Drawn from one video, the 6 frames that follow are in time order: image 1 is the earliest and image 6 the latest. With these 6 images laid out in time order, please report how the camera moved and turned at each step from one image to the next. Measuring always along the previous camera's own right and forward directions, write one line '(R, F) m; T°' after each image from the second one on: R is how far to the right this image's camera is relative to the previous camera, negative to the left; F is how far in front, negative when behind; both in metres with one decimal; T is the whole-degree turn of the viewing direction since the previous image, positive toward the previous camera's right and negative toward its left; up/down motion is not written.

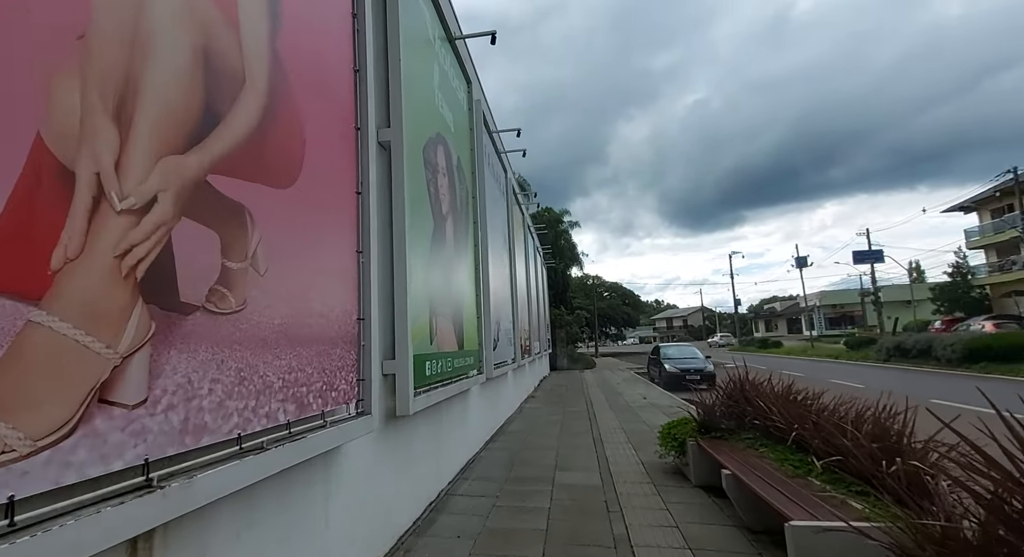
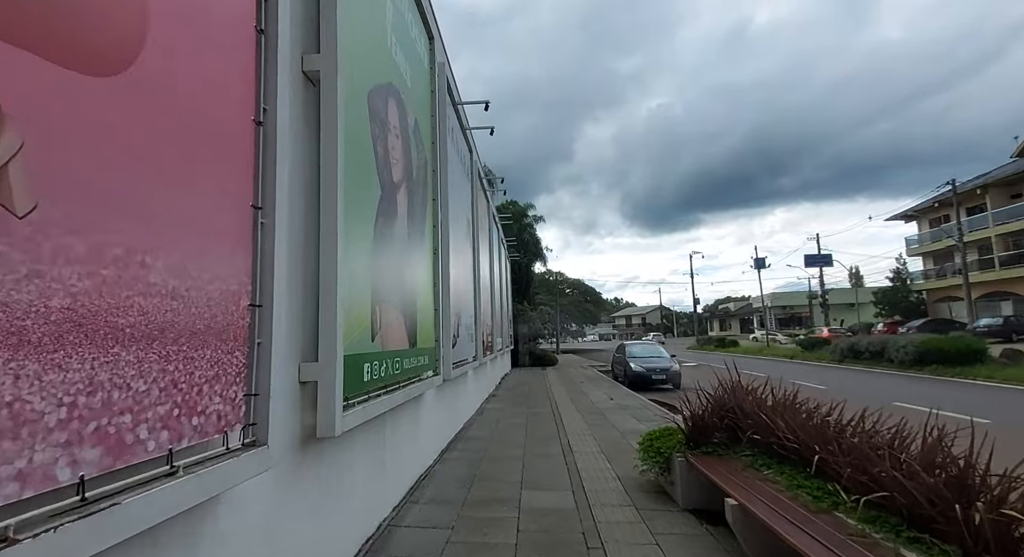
(0.0, +1.0) m; +4°
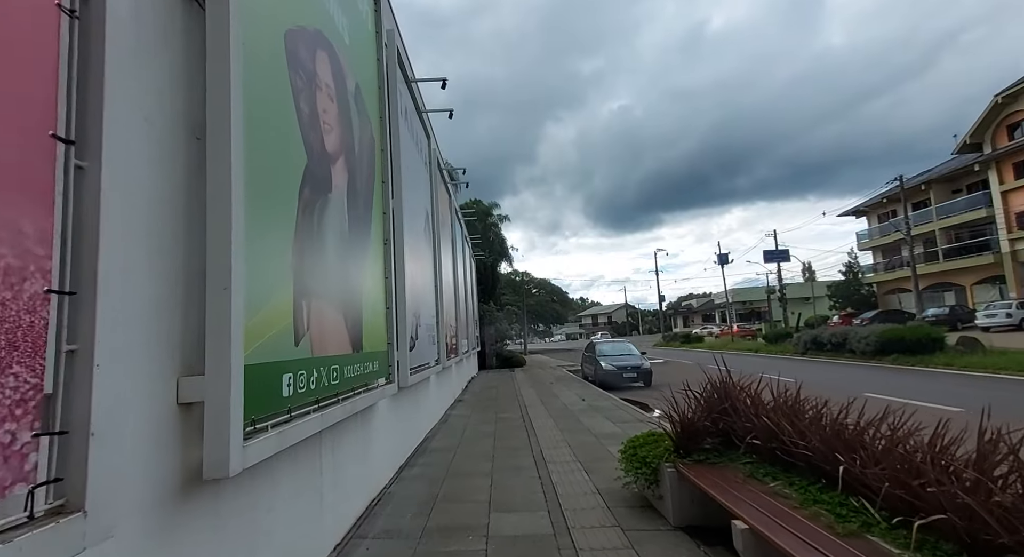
(0.0, +0.7) m; +4°
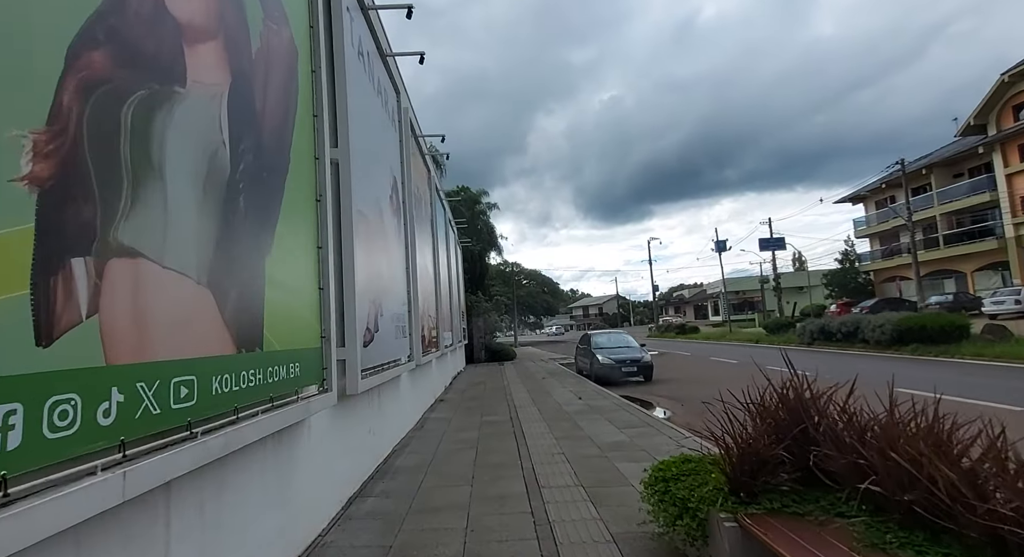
(+0.1, +1.5) m; +1°
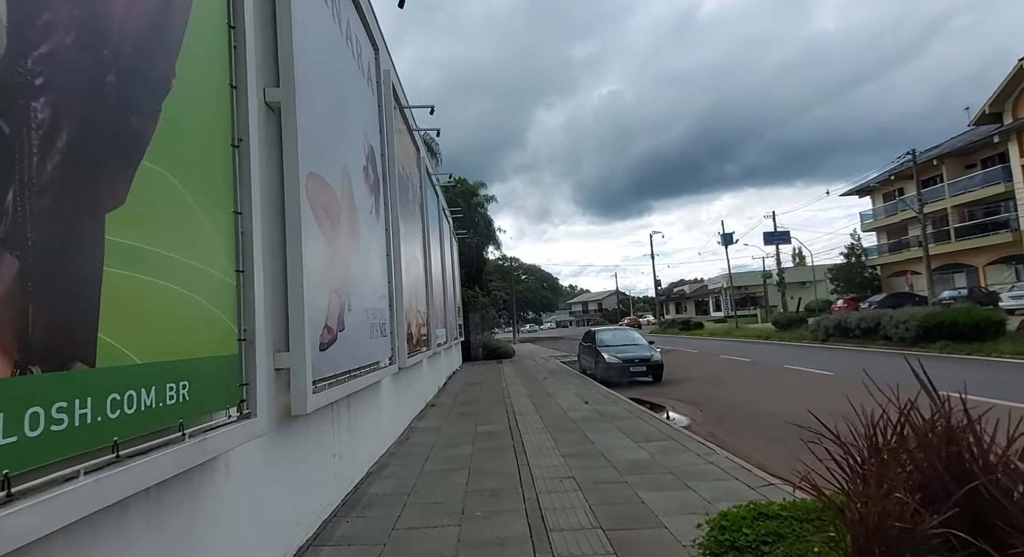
(0.0, +1.2) m; 0°
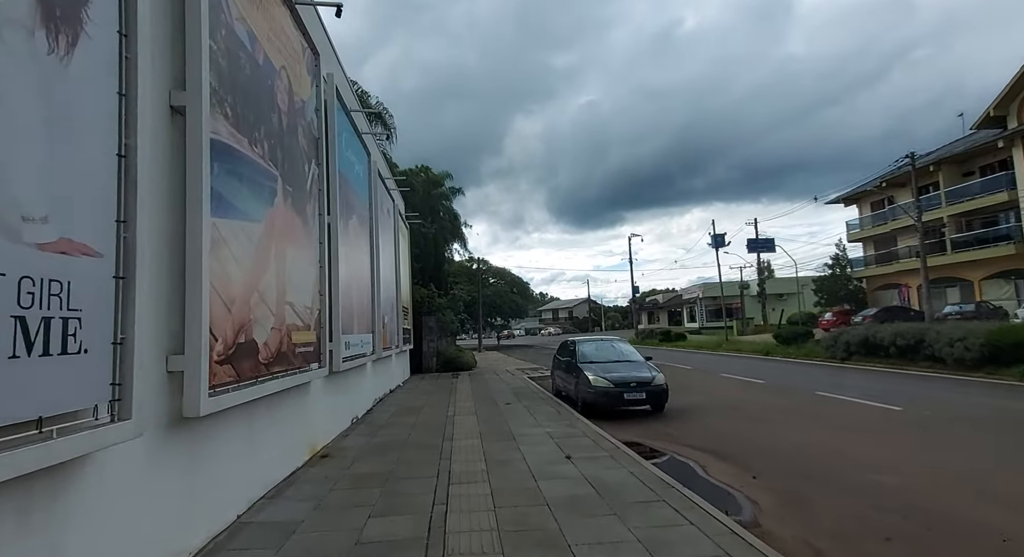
(+0.4, +4.1) m; +3°
